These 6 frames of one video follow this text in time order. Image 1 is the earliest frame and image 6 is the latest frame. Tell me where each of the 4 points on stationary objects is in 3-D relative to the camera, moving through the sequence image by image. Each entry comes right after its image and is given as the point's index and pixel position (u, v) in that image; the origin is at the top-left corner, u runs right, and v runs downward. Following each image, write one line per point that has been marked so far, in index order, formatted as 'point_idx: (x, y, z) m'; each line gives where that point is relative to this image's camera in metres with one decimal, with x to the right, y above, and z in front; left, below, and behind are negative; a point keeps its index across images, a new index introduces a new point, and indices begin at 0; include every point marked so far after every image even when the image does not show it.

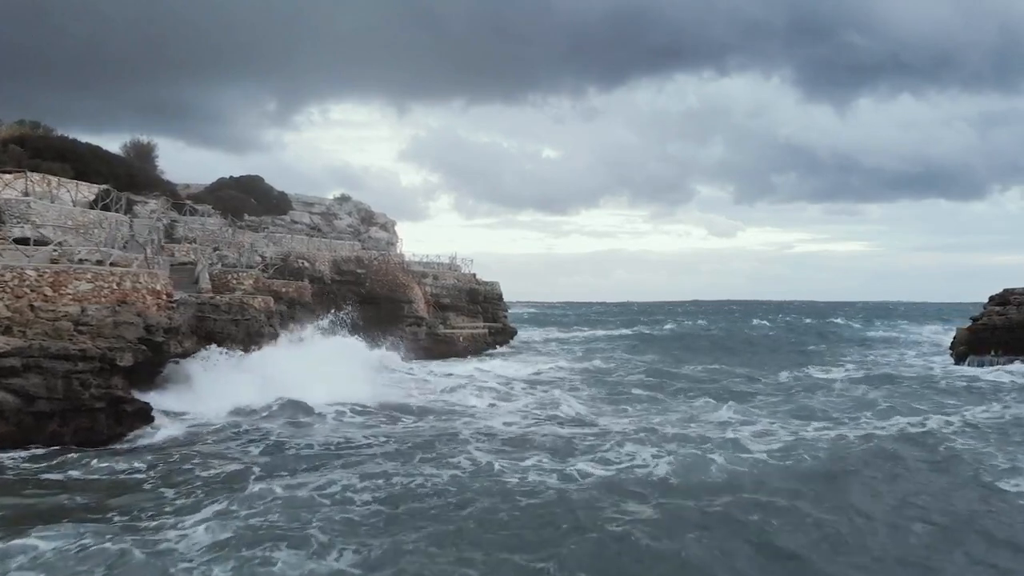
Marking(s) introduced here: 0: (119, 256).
0: (-7.1, +0.6, +15.2) m
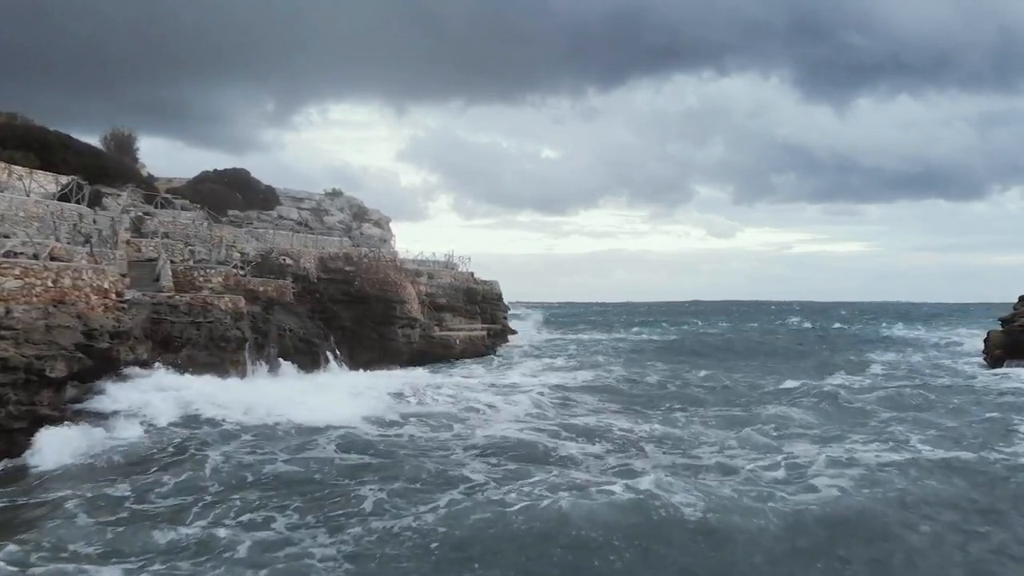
0: (-7.1, +0.6, +13.2) m
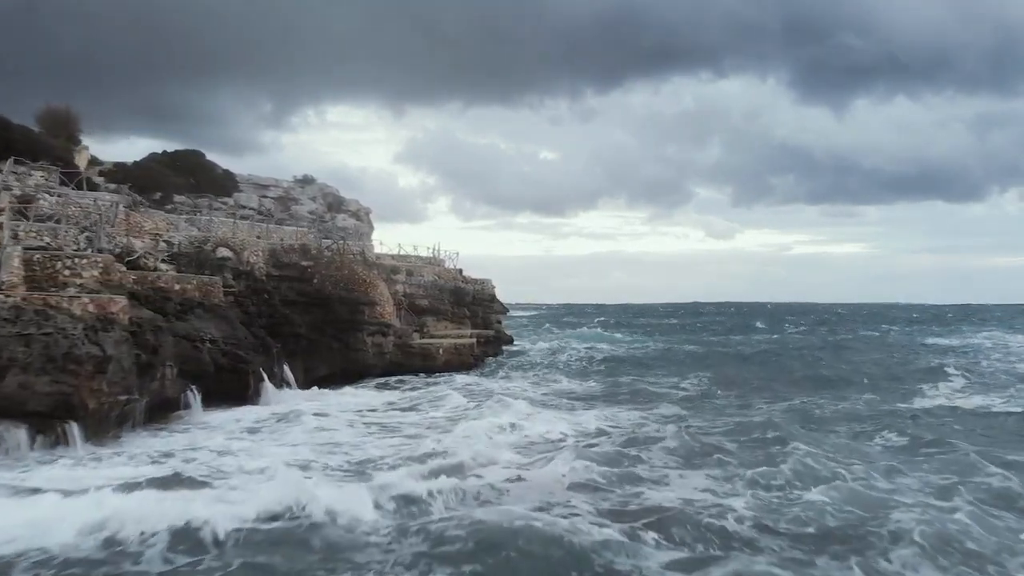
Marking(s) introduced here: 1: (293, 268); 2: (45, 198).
0: (-7.2, +0.7, +8.6) m
1: (-5.2, +0.5, +20.0) m
2: (-9.5, +1.8, +17.2) m
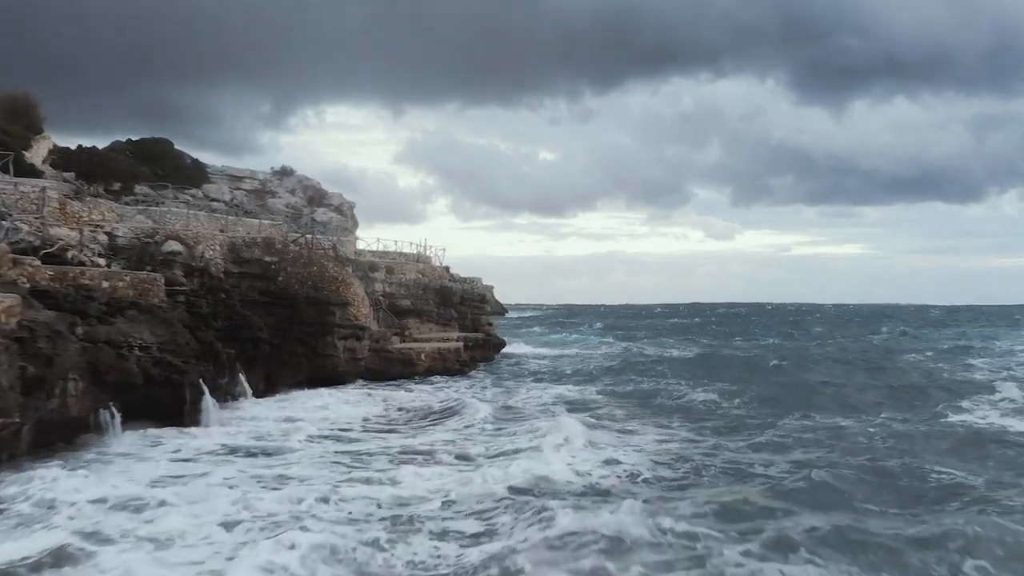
0: (-7.4, +0.7, +6.5) m
1: (-5.4, +0.5, +17.8) m
2: (-9.7, +1.8, +15.0) m
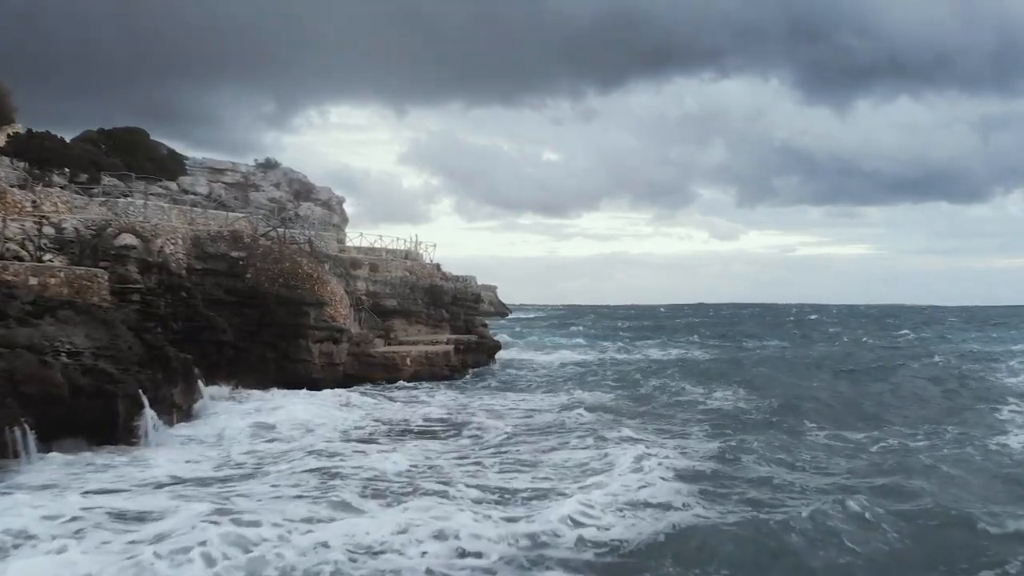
0: (-7.7, +0.8, +4.8) m
1: (-5.6, +0.5, +16.1) m
2: (-9.9, +1.8, +13.4) m
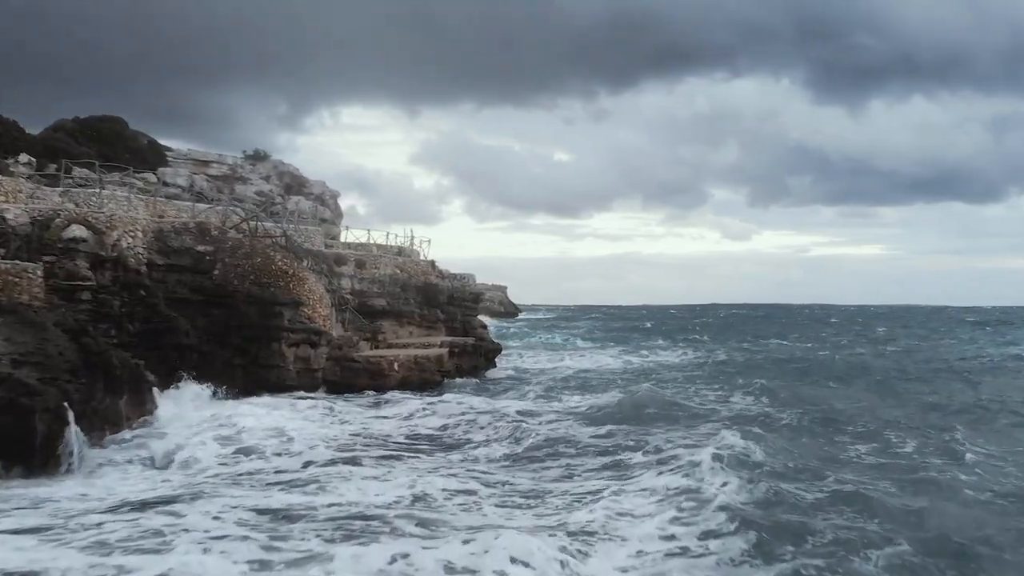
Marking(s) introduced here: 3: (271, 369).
0: (-7.9, +0.8, +3.3) m
1: (-5.7, +0.6, +14.6) m
2: (-10.0, +1.9, +11.9) m
3: (-4.4, -1.5, +15.6) m
